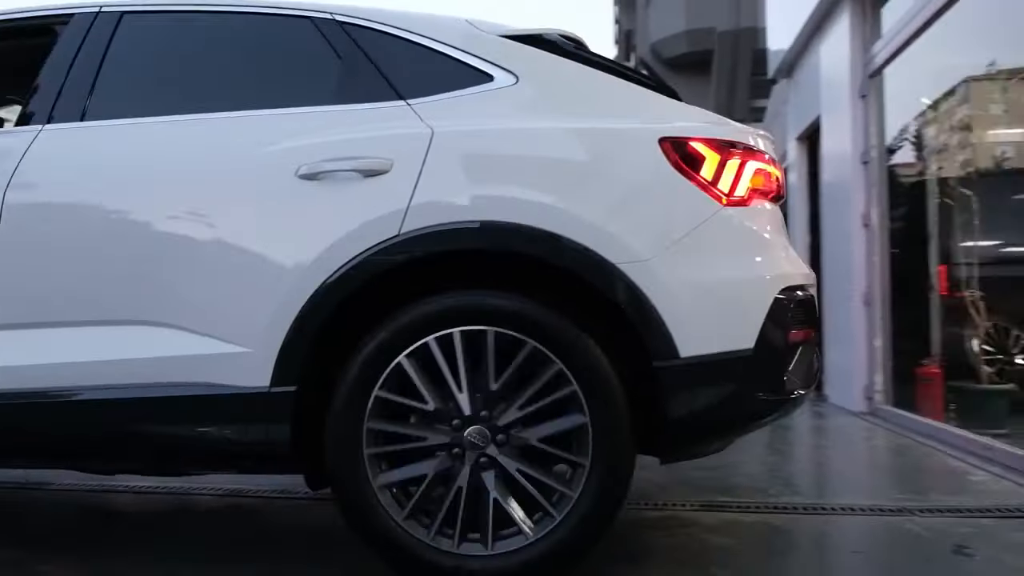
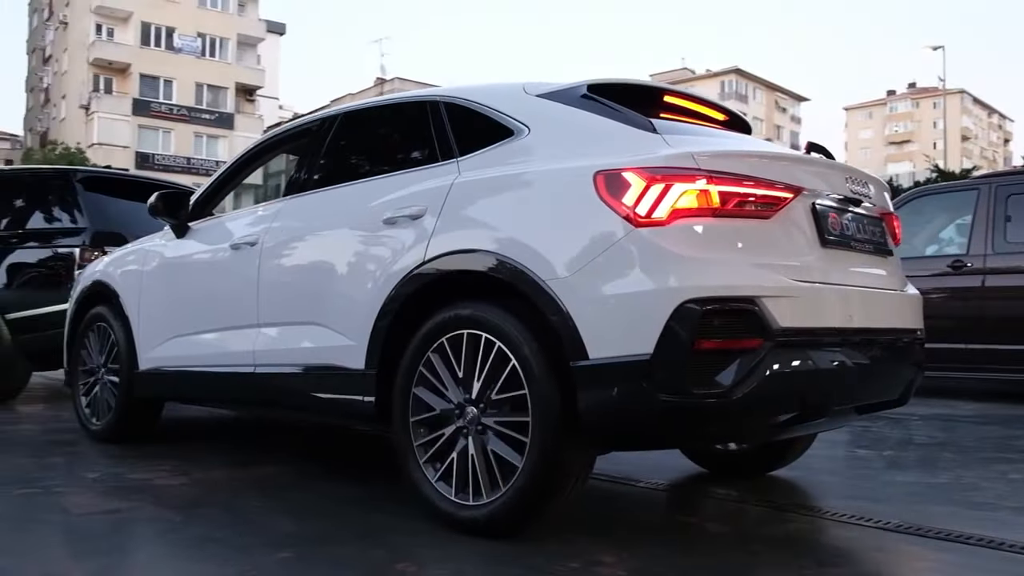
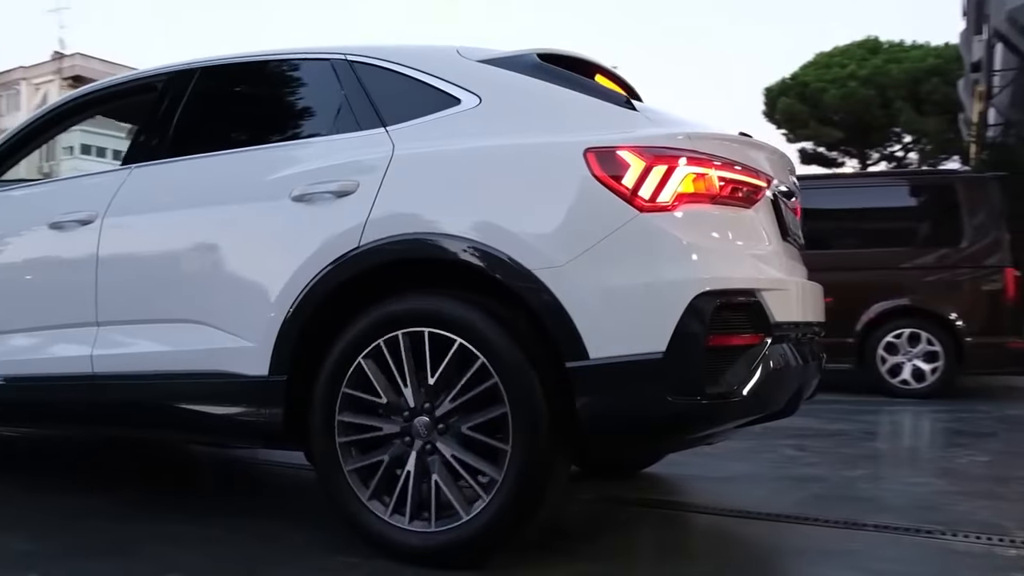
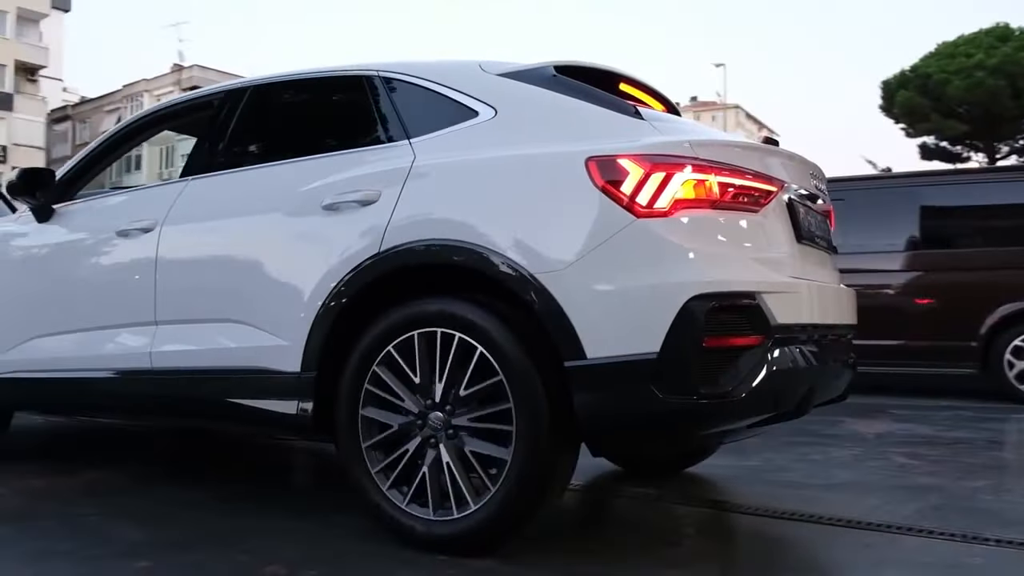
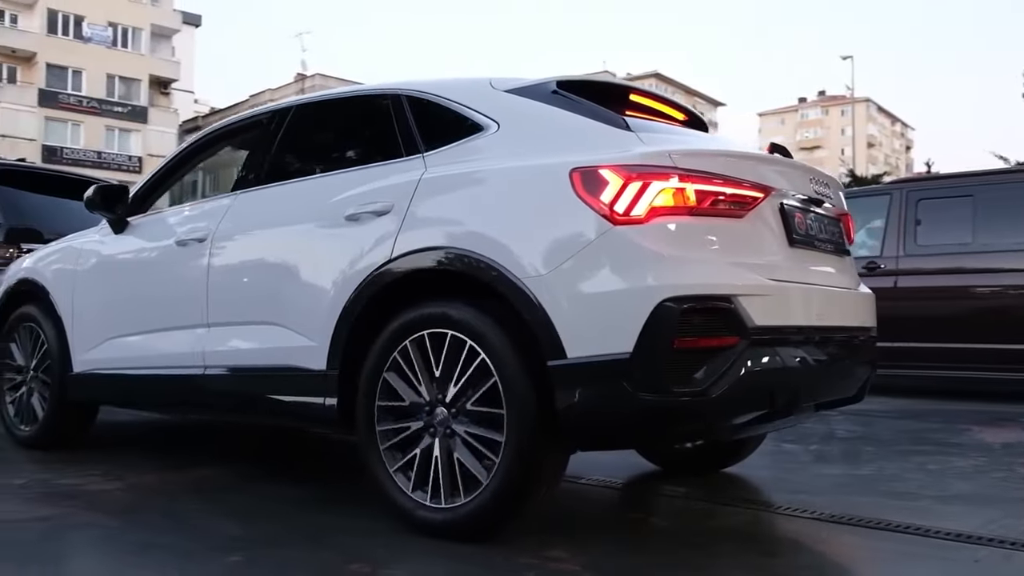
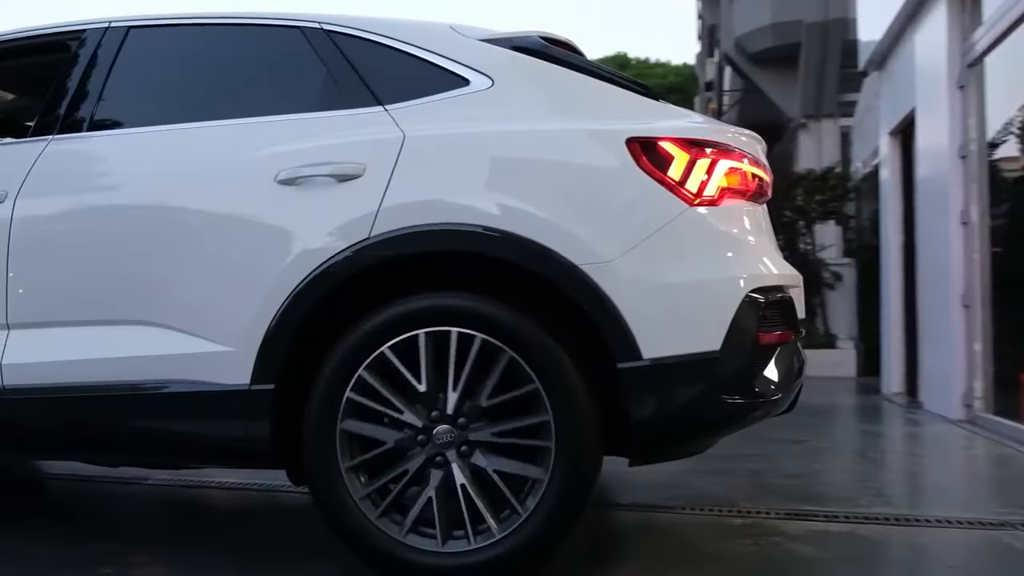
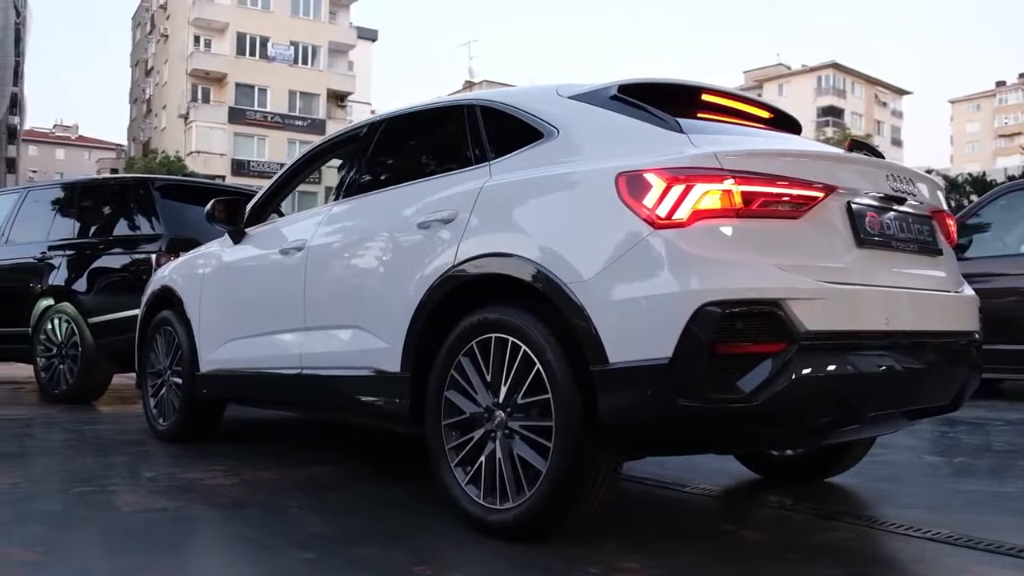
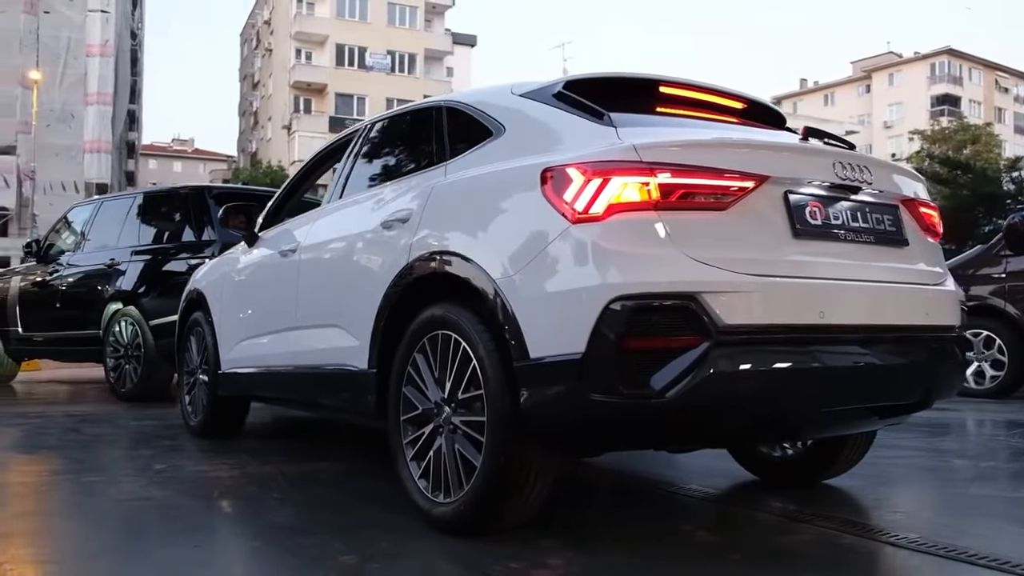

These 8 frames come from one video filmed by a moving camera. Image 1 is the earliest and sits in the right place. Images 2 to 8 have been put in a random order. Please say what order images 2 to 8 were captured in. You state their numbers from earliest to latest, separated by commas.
6, 3, 4, 5, 2, 7, 8
